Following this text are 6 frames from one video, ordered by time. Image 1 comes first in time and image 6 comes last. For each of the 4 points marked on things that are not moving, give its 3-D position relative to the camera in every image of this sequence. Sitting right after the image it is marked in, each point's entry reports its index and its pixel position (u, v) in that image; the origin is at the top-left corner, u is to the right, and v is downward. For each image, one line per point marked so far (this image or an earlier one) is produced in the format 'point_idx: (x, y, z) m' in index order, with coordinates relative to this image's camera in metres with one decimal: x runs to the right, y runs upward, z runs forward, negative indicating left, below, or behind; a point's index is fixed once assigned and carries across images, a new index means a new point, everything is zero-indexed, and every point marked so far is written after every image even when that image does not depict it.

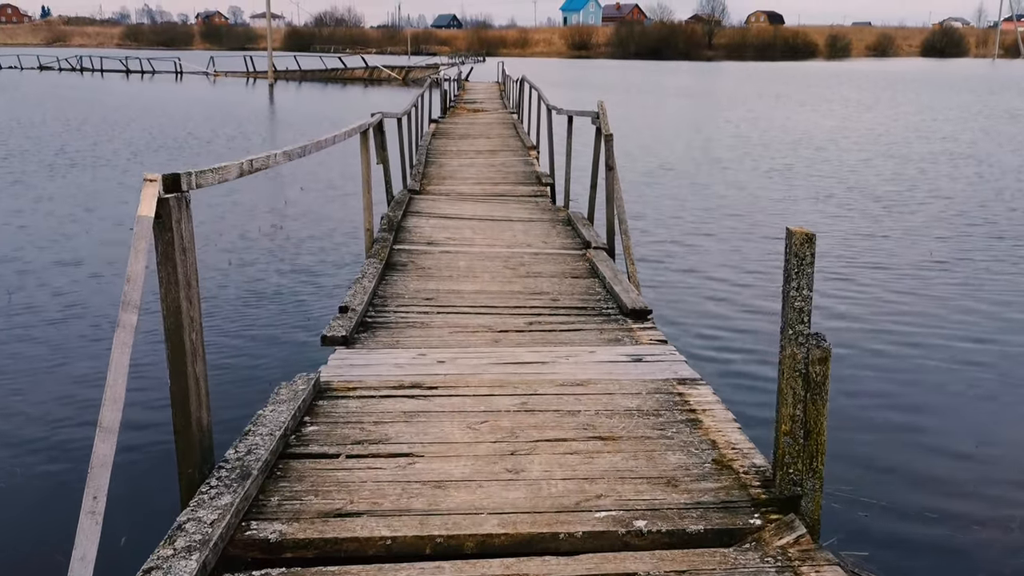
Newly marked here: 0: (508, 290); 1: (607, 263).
0: (0.0, 0.0, +5.6) m
1: (+0.5, +0.1, +6.0) m
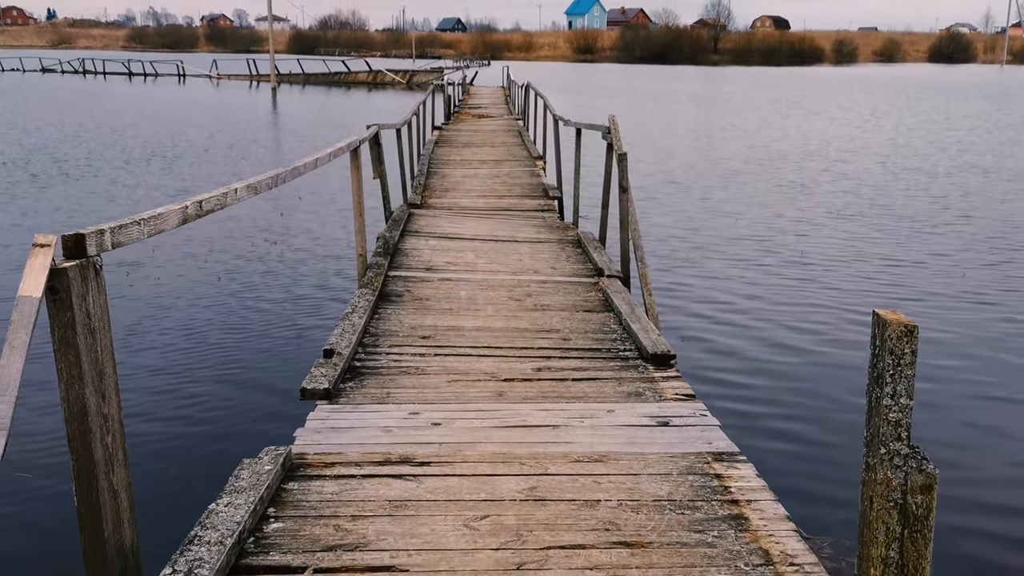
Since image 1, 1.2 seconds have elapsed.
0: (0.0, -0.2, +5.0) m
1: (+0.5, 0.0, +5.4) m
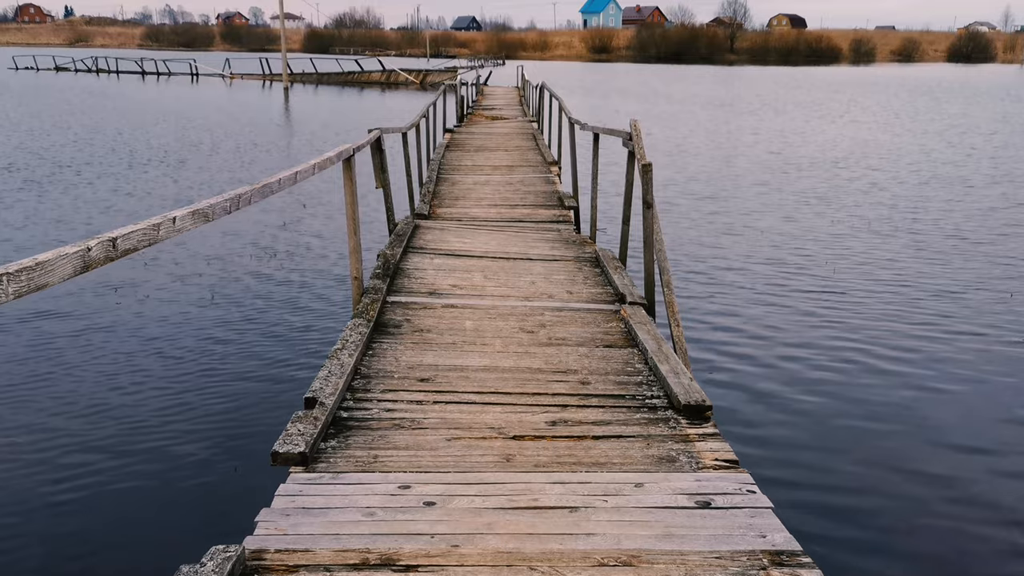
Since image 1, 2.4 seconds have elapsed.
0: (+0.1, -0.3, +4.4) m
1: (+0.6, -0.2, +4.8) m
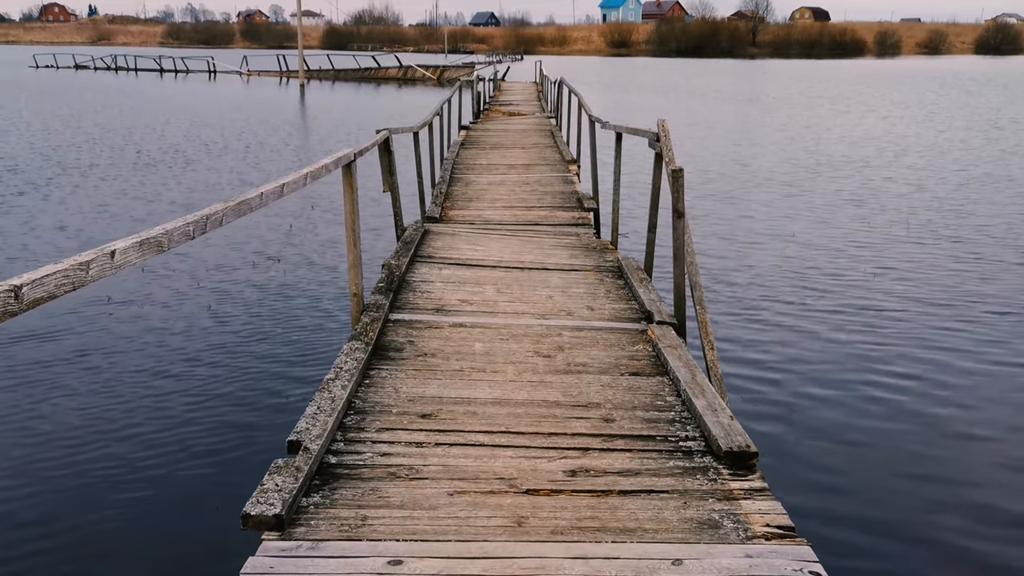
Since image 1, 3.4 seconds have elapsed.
0: (+0.1, -0.4, +3.9) m
1: (+0.7, -0.2, +4.3) m
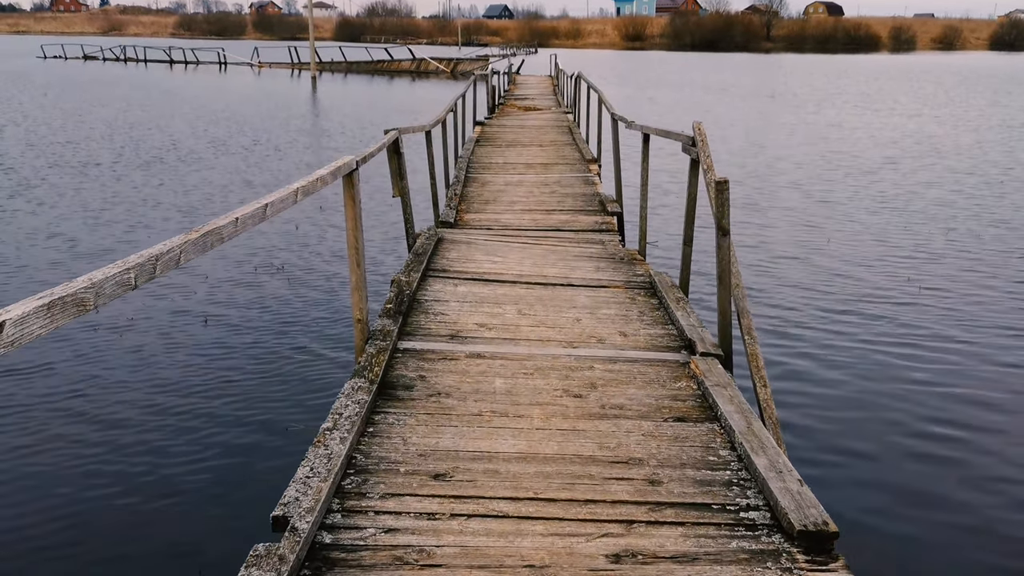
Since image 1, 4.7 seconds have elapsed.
0: (+0.2, -0.5, +3.4) m
1: (+0.7, -0.4, +3.8) m
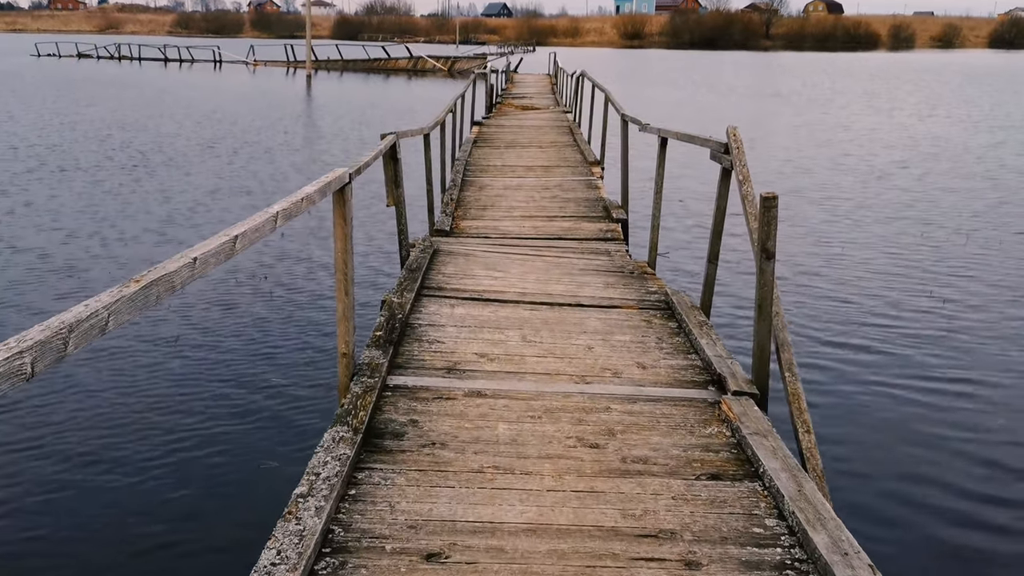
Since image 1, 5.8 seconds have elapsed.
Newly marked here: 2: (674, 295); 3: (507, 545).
0: (+0.2, -0.6, +2.8) m
1: (+0.8, -0.5, +3.2) m
2: (+0.8, 0.0, +5.1) m
3: (0.0, -0.6, +2.7) m
